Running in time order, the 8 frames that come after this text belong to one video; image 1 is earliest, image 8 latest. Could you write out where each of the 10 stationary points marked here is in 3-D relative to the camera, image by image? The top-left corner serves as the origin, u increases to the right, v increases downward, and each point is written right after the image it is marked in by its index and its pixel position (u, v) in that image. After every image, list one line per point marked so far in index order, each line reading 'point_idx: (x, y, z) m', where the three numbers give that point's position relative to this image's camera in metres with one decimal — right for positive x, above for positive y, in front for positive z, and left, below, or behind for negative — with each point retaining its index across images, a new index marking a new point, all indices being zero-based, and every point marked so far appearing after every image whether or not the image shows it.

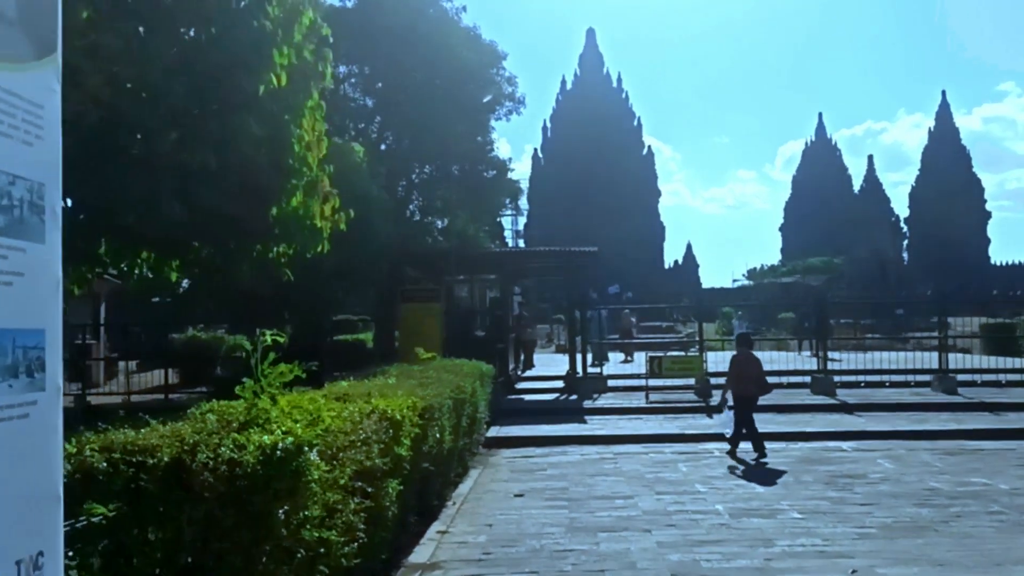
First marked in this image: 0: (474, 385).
0: (-0.5, -1.4, +13.1) m
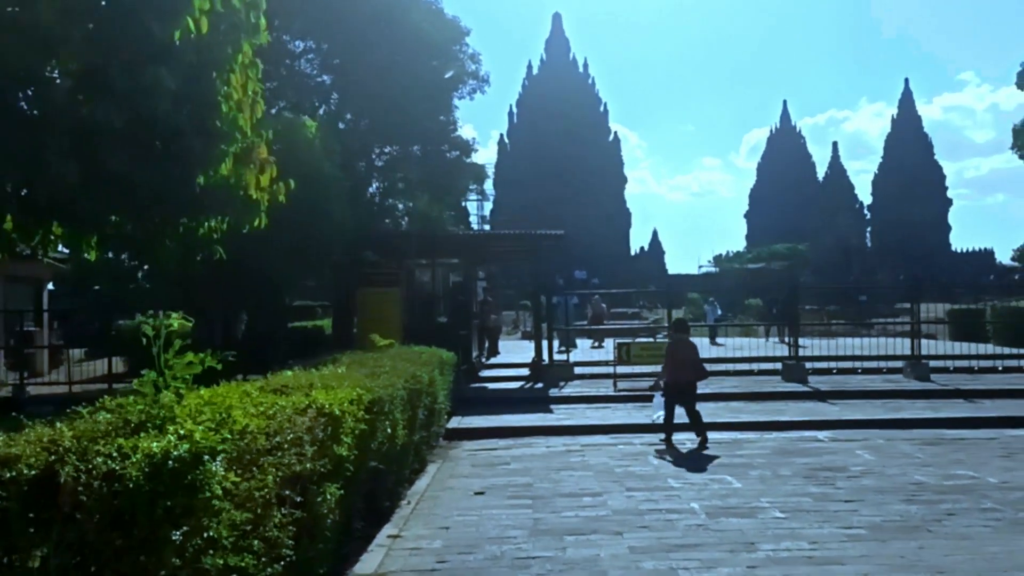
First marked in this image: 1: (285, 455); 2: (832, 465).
0: (-1.1, -1.1, +12.3) m
1: (-1.3, -0.9, +5.2) m
2: (+4.0, -2.2, +11.4) m
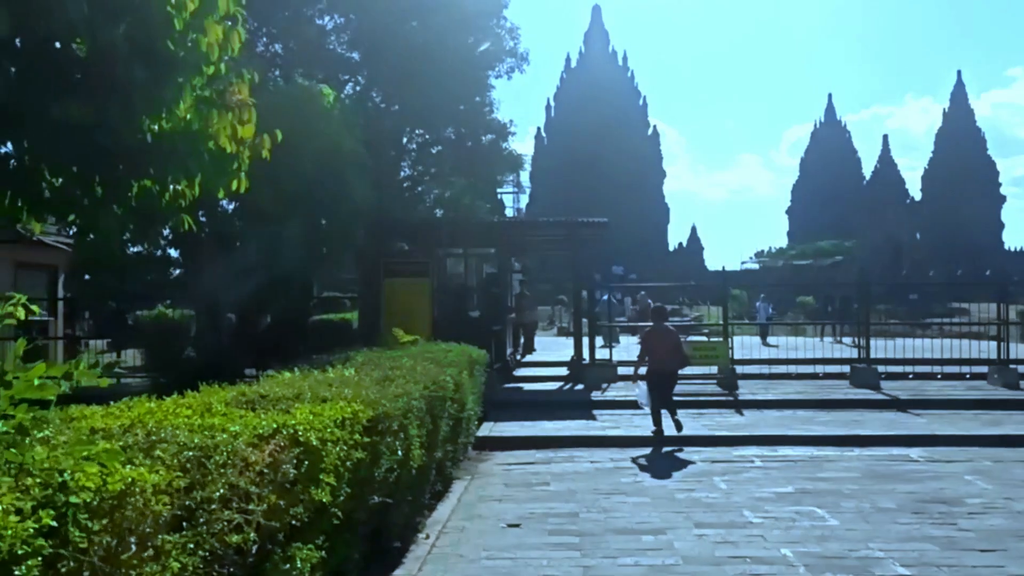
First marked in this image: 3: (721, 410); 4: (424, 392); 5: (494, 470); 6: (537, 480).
0: (-0.6, -1.0, +10.5) m
1: (-1.1, -0.8, +3.3) m
2: (+4.4, -2.1, +9.4) m
3: (+3.7, -2.2, +16.3) m
4: (-0.8, -0.9, +8.1) m
5: (-0.2, -2.3, +11.6) m
6: (+0.3, -2.3, +10.8) m
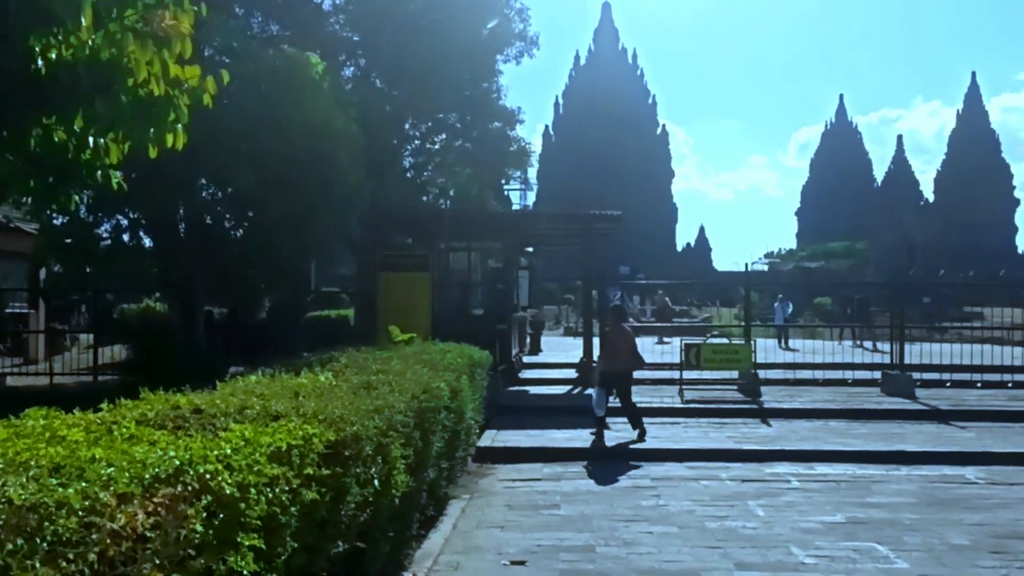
0: (-0.5, -0.9, +9.1) m
1: (-1.0, -0.8, +2.0) m
2: (+4.4, -2.1, +8.0) m
3: (+3.8, -2.1, +14.9) m
4: (-0.7, -0.8, +6.7) m
5: (-0.2, -2.2, +10.2) m
6: (+0.3, -2.2, +9.4) m
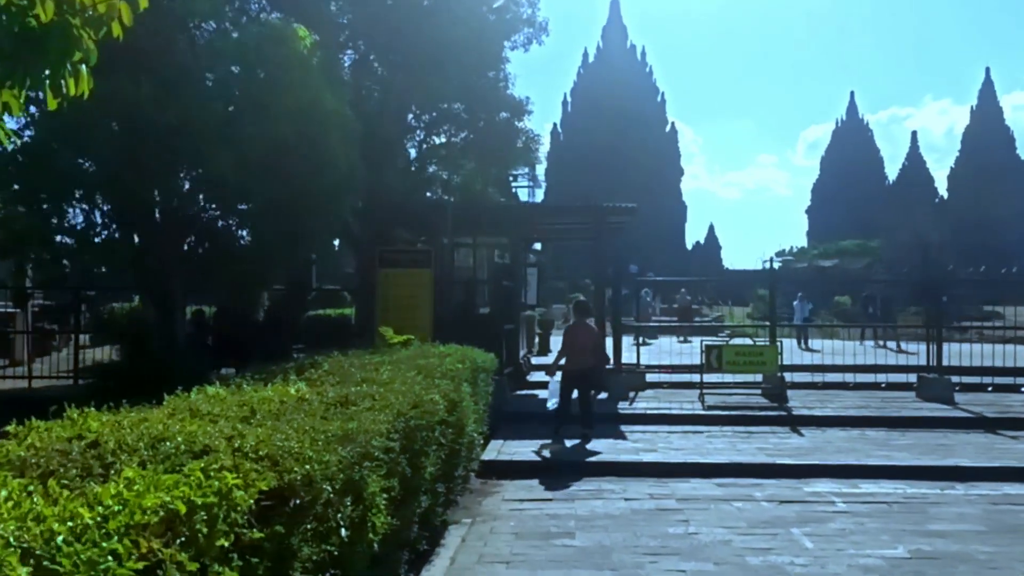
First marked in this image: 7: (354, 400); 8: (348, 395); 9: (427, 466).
0: (-0.5, -0.9, +7.9) m
1: (-1.0, -0.7, +0.8) m
2: (+4.5, -2.1, +6.8) m
3: (+3.9, -2.1, +13.7) m
4: (-0.7, -0.8, +5.5) m
5: (-0.1, -2.2, +9.0) m
6: (+0.4, -2.1, +8.2) m
7: (-1.0, -0.7, +5.9) m
8: (-1.1, -0.7, +6.1) m
9: (-0.6, -1.2, +6.3) m
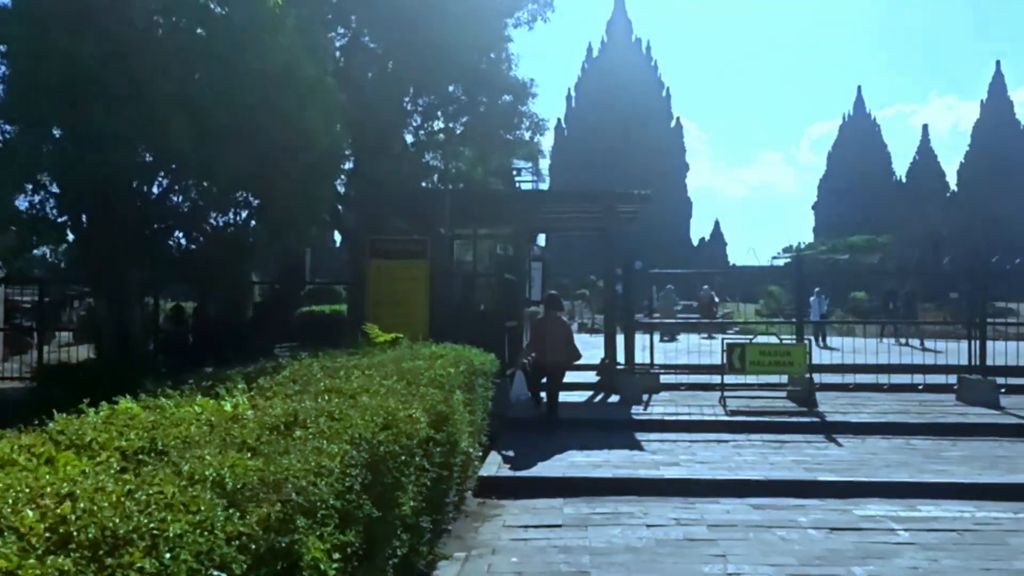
0: (-0.5, -0.8, +6.5) m
1: (-1.1, -0.7, -0.6) m
2: (+4.5, -2.0, +5.3) m
3: (+4.0, -2.0, +12.3) m
4: (-0.7, -0.7, +4.1) m
5: (-0.1, -2.1, +7.6) m
6: (+0.4, -2.1, +6.8) m
7: (-1.0, -0.6, +4.4) m
8: (-1.1, -0.6, +4.7) m
9: (-0.6, -1.1, +4.9) m
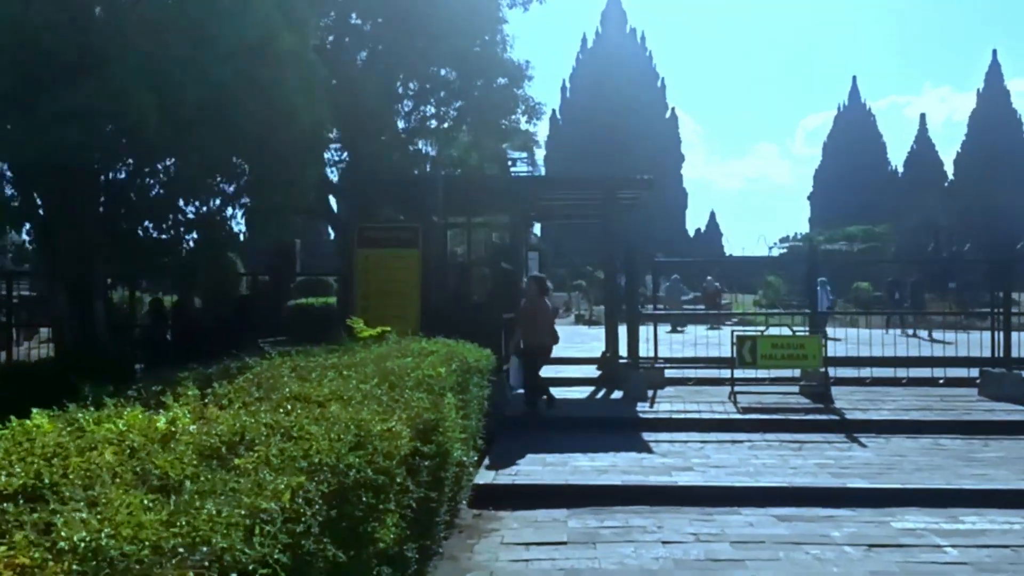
0: (-0.5, -0.7, +5.6) m
1: (-1.0, -0.6, -1.5) m
2: (+4.5, -1.9, +4.5) m
3: (+3.9, -1.8, +11.4) m
4: (-0.7, -0.7, +3.2) m
5: (-0.1, -2.0, +6.7) m
6: (+0.4, -2.0, +5.9) m
7: (-1.0, -0.6, +3.5) m
8: (-1.1, -0.6, +3.8) m
9: (-0.6, -1.1, +4.0) m
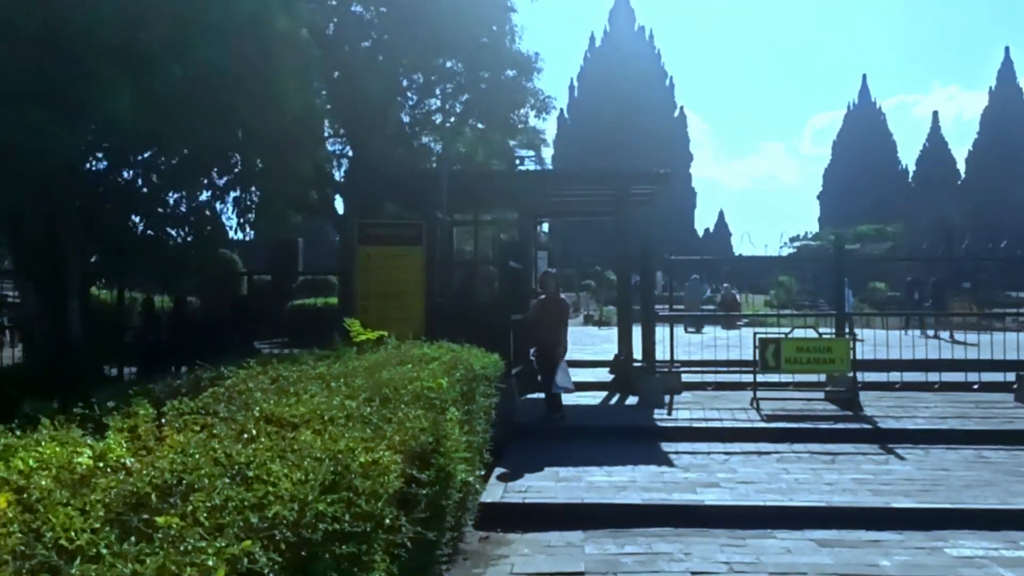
0: (-0.4, -0.7, +4.8) m
1: (-1.0, -0.6, -2.3) m
2: (+4.6, -1.9, +3.7) m
3: (+4.0, -1.8, +10.6) m
4: (-0.6, -0.7, +2.4) m
5: (0.0, -2.0, +5.9) m
6: (+0.5, -2.0, +5.1) m
7: (-0.9, -0.6, +2.8) m
8: (-1.0, -0.6, +3.0) m
9: (-0.5, -1.1, +3.3) m
